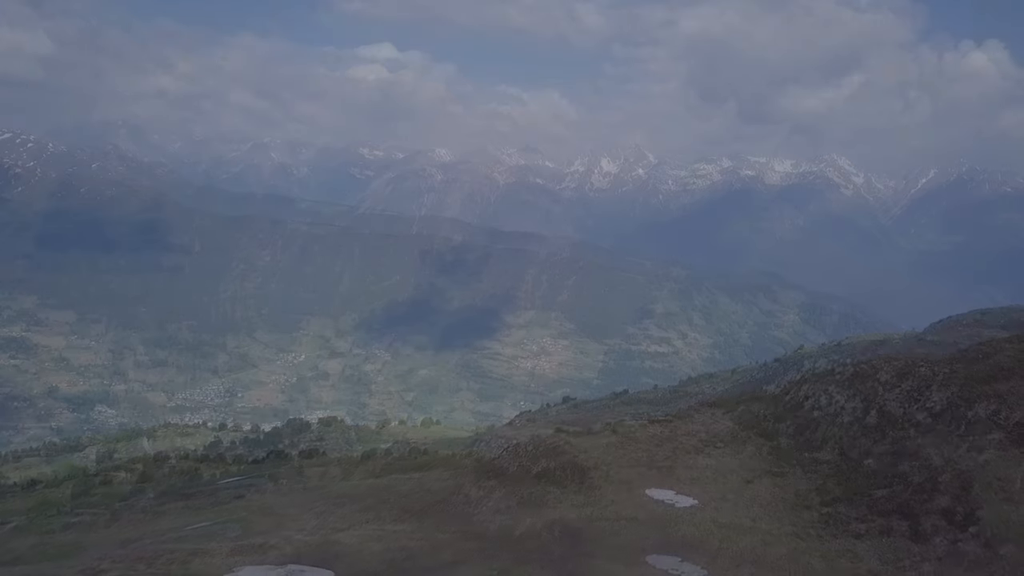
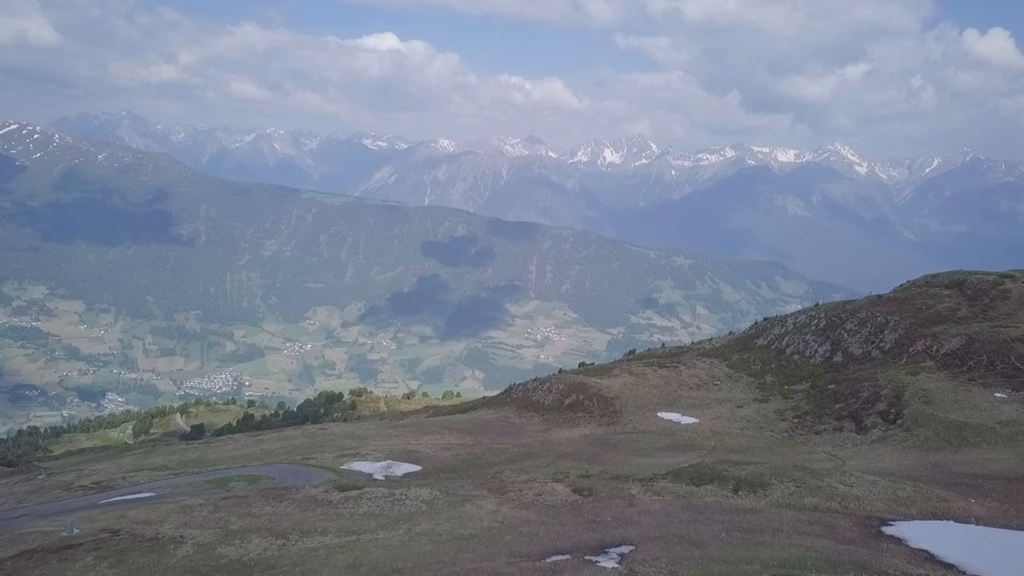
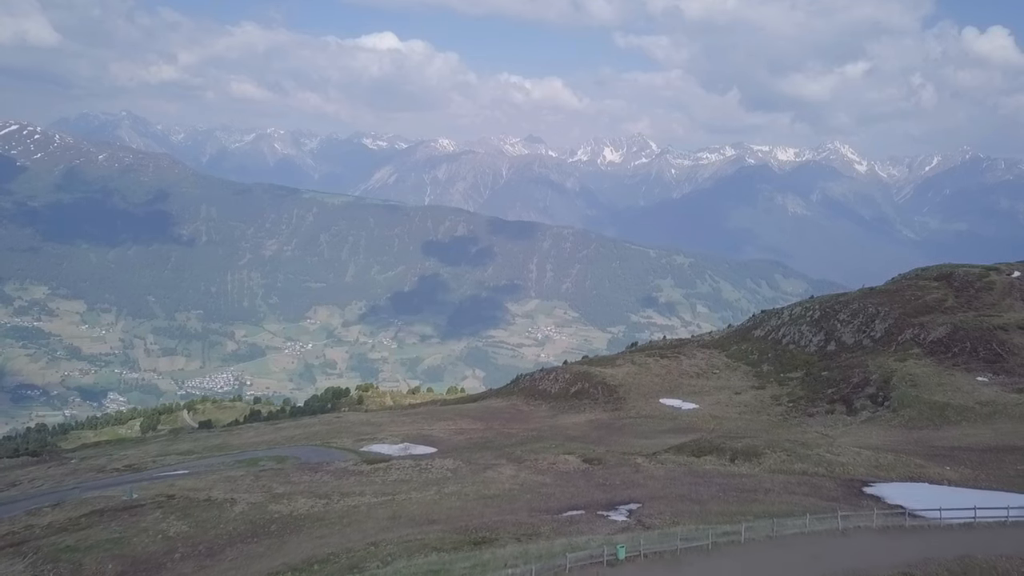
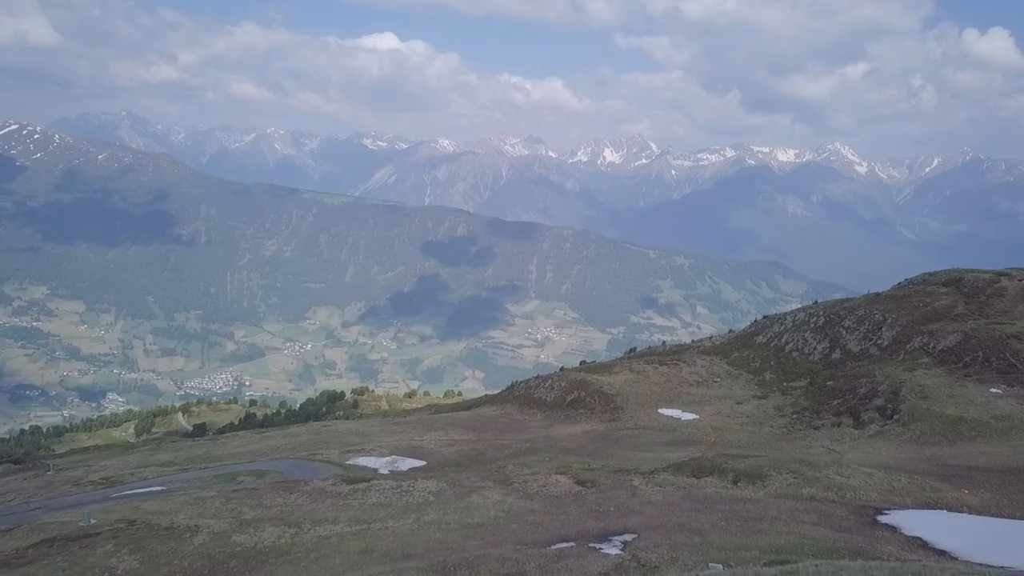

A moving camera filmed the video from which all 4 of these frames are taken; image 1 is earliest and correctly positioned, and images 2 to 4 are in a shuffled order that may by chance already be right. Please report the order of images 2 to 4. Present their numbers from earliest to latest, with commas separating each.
2, 4, 3
